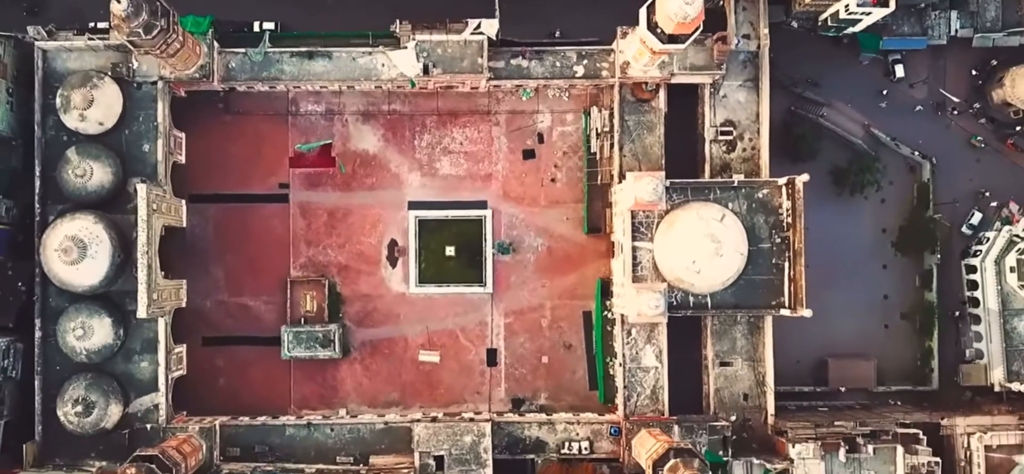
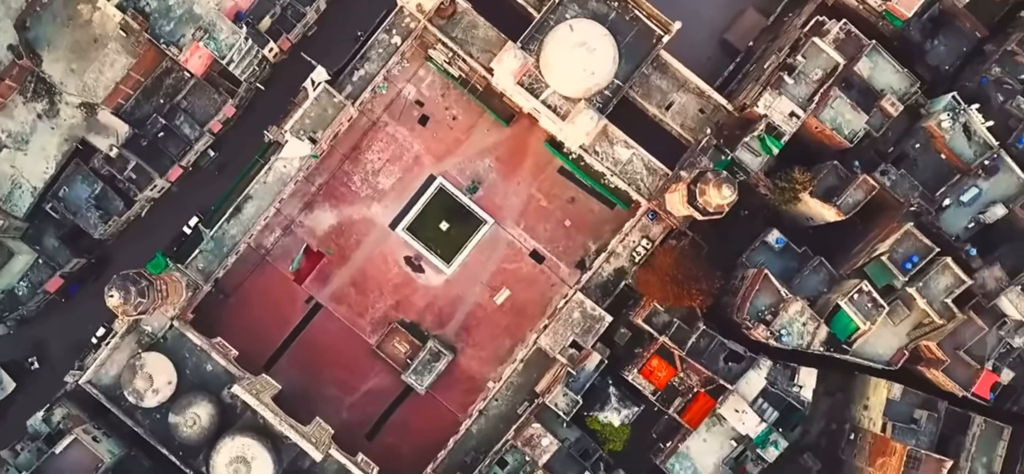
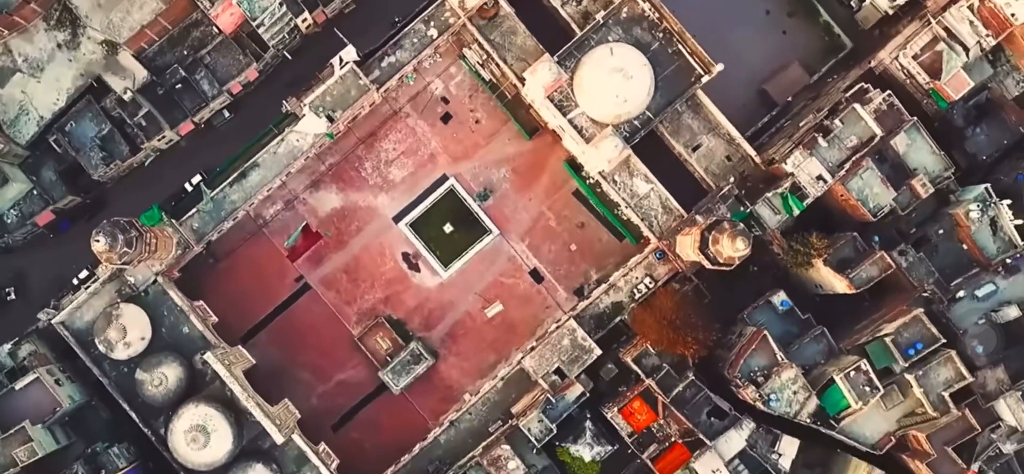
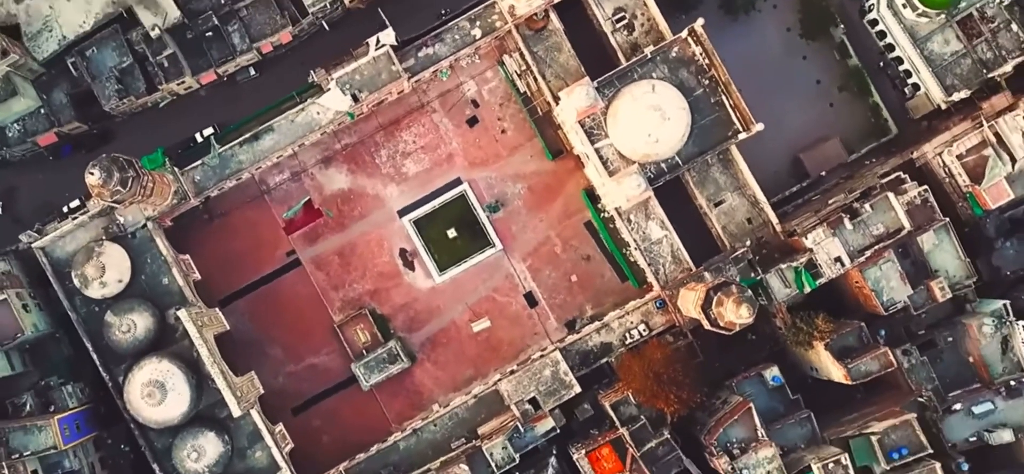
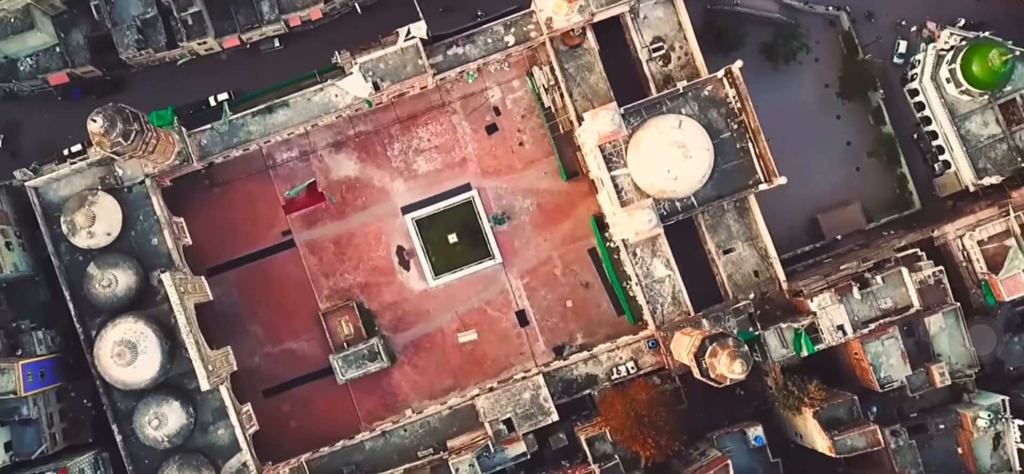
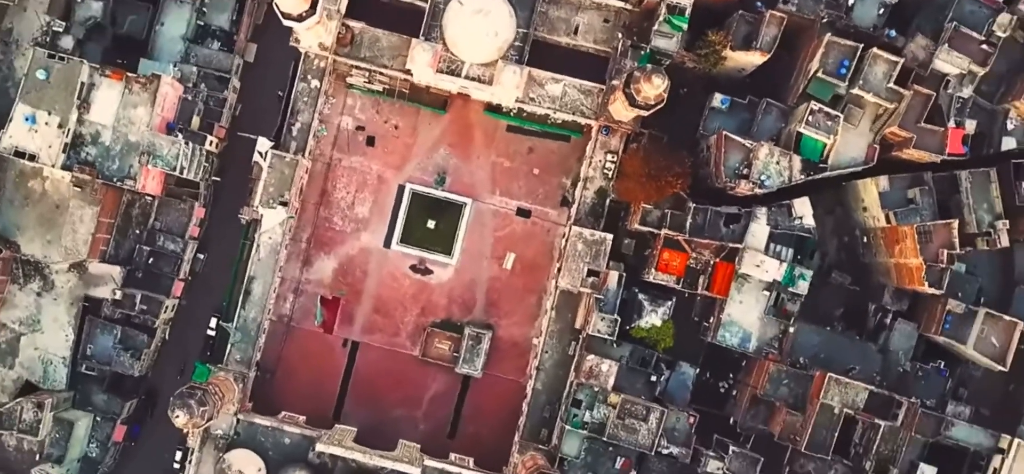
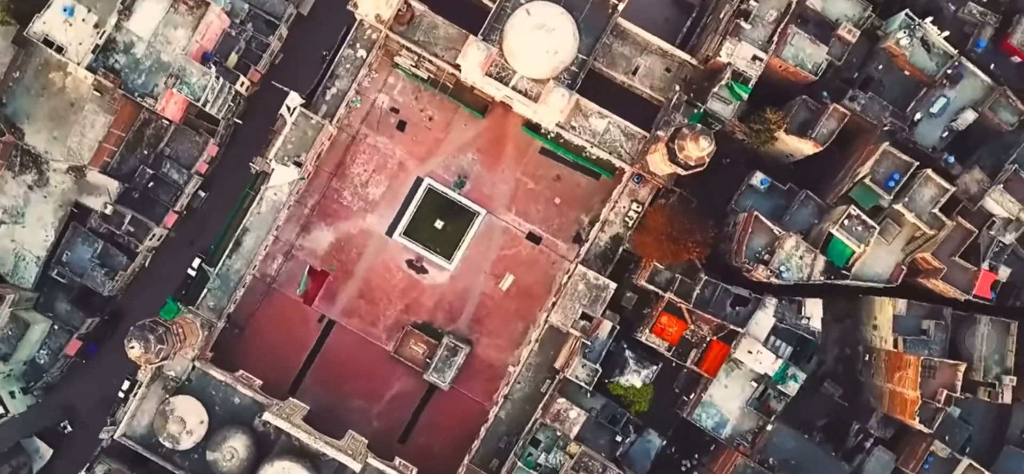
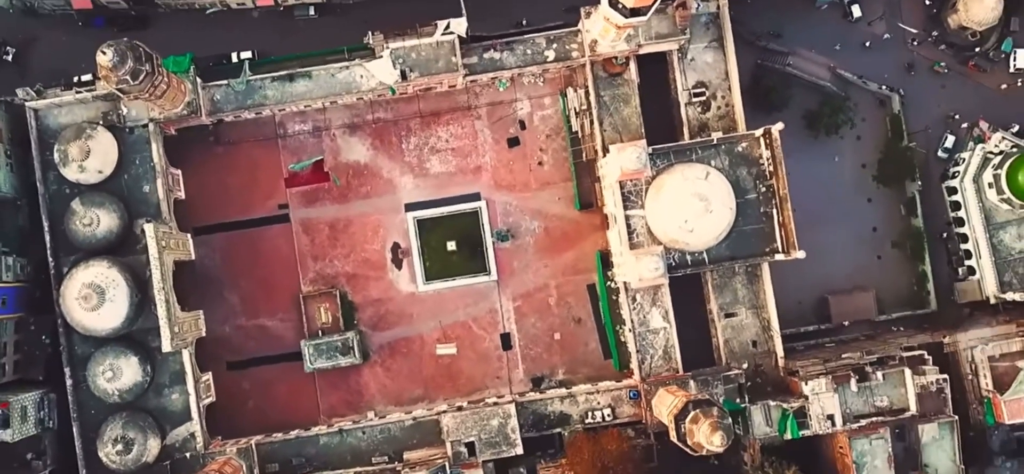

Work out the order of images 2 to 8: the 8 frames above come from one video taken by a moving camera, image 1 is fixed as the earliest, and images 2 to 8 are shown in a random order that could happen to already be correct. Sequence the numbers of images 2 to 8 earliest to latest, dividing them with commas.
8, 5, 4, 3, 2, 7, 6
